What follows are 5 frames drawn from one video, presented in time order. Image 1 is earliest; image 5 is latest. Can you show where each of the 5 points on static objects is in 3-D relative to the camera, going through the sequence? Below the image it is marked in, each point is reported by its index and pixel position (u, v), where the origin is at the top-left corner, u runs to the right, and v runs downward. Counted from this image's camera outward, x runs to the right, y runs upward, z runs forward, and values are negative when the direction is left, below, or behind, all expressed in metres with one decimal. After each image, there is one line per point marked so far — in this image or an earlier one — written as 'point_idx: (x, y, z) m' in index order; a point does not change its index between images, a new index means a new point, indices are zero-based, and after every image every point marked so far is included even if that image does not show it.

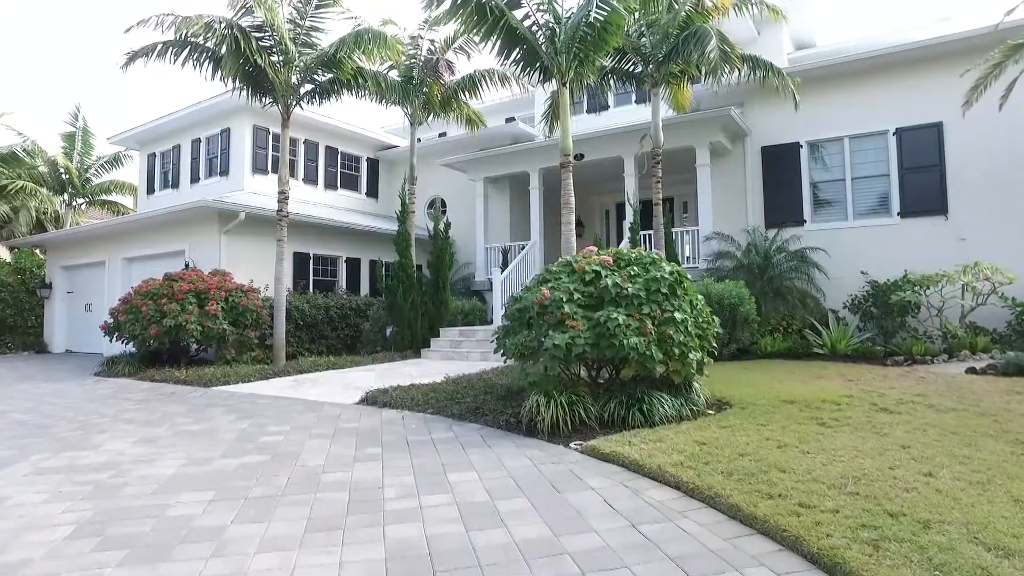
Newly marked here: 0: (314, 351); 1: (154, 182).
0: (-4.0, -1.3, +12.4) m
1: (-9.9, +2.9, +17.2) m
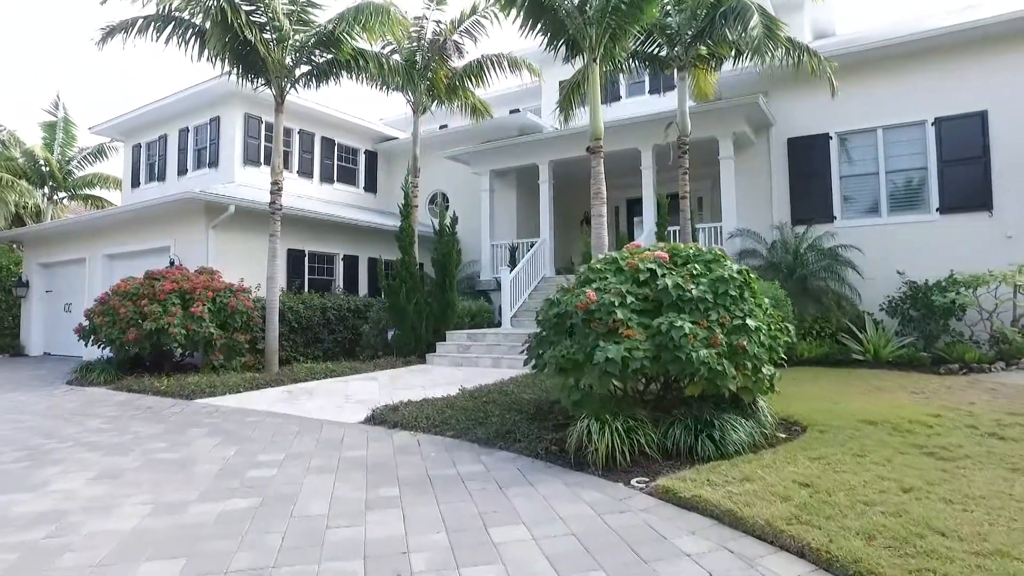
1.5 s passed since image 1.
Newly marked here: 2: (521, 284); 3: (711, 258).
0: (-3.7, -1.2, +11.4) m
1: (-9.8, +3.0, +16.2) m
2: (+0.1, +0.1, +13.2) m
3: (+1.6, +0.2, +4.9) m
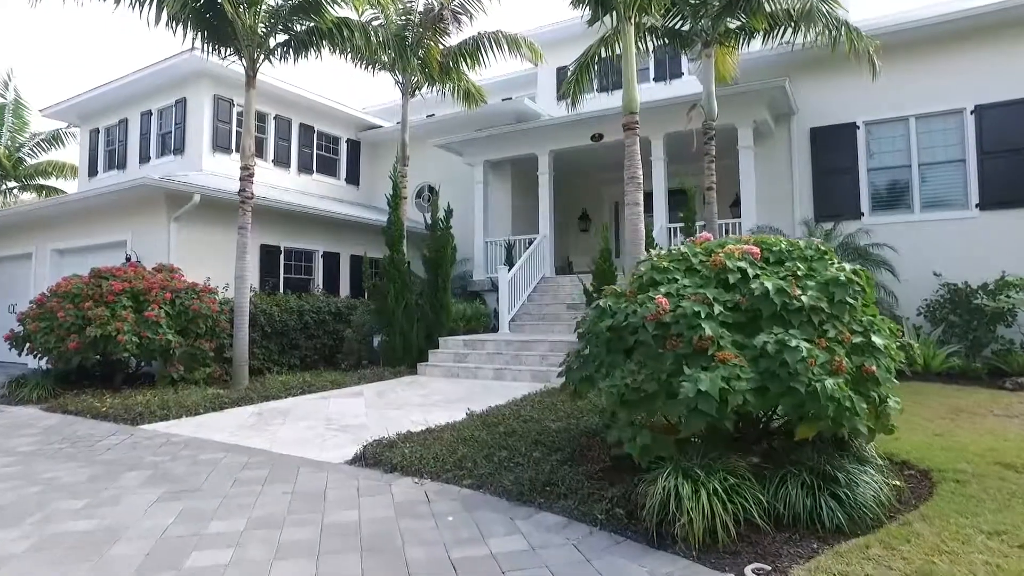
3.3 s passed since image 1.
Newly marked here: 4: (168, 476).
0: (-3.7, -1.3, +10.1) m
1: (-9.9, +3.0, +14.7) m
2: (+0.1, +0.1, +12.0) m
3: (+1.8, +0.2, +3.7) m
4: (-2.3, -1.3, +4.1) m
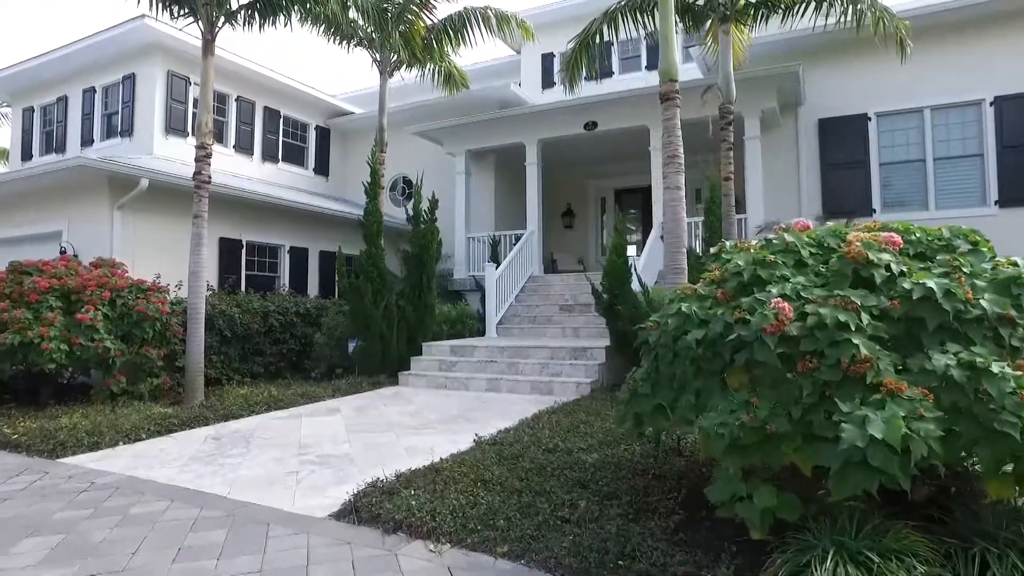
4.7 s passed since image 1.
0: (-3.8, -1.2, +8.9) m
1: (-10.2, +3.0, +13.1) m
2: (-0.1, +0.1, +11.0) m
3: (+2.1, +0.2, +2.8) m
4: (-2.1, -1.2, +3.0) m
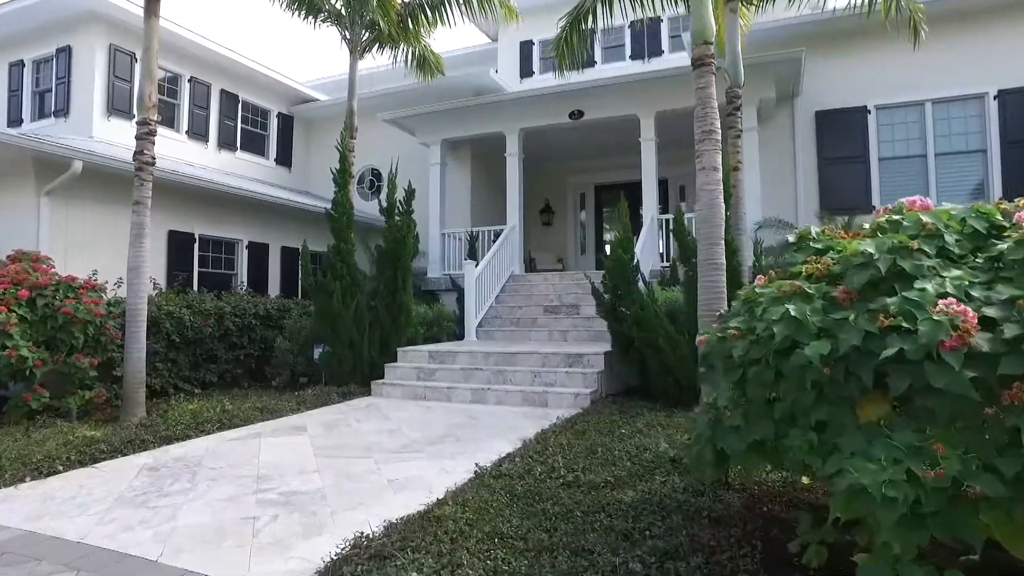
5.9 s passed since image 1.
0: (-4.0, -1.2, +7.8) m
1: (-10.6, +3.1, +11.7) m
2: (-0.4, +0.1, +10.2) m
3: (+2.2, +0.2, +2.1) m
4: (-1.9, -1.2, +2.0) m
